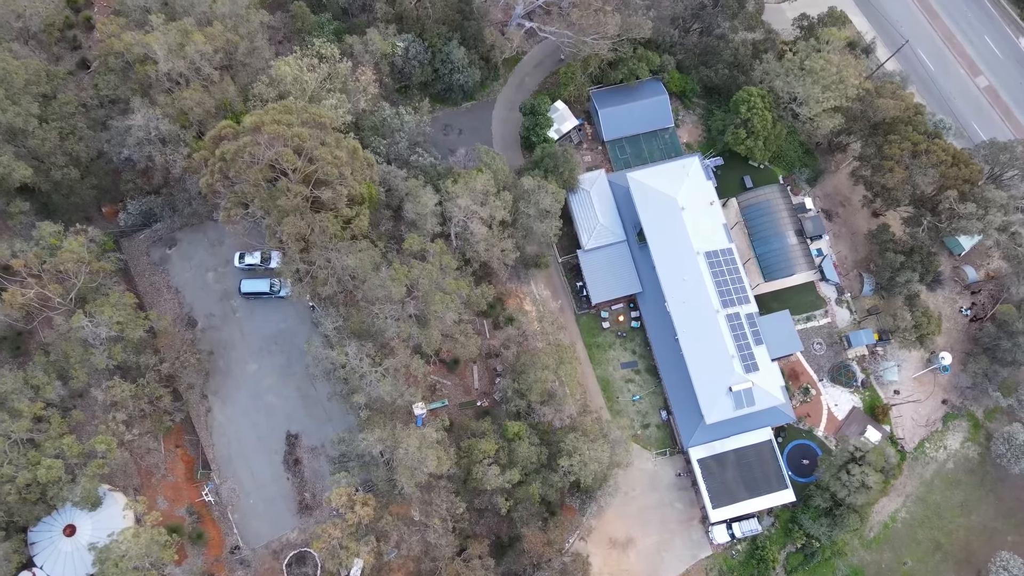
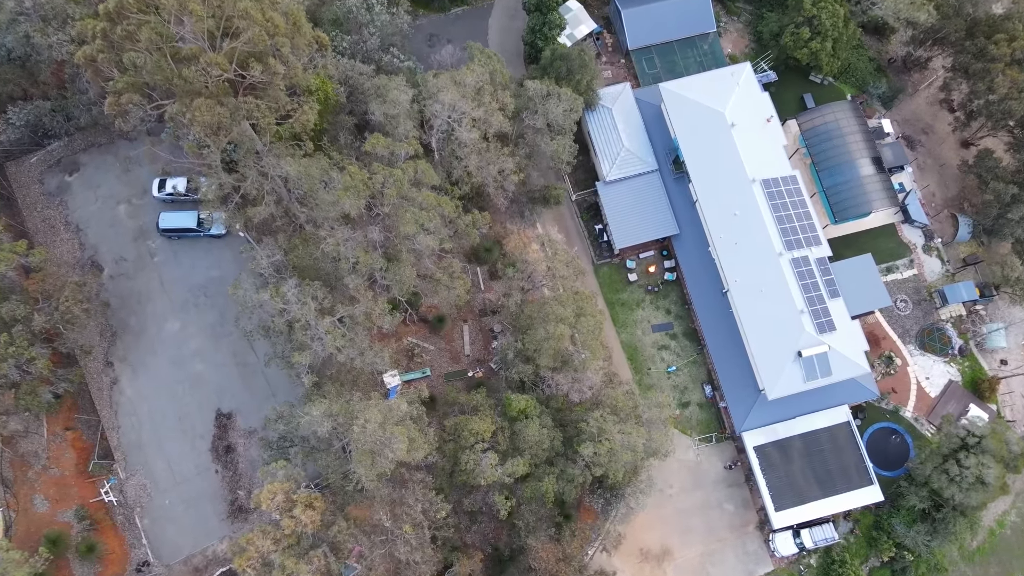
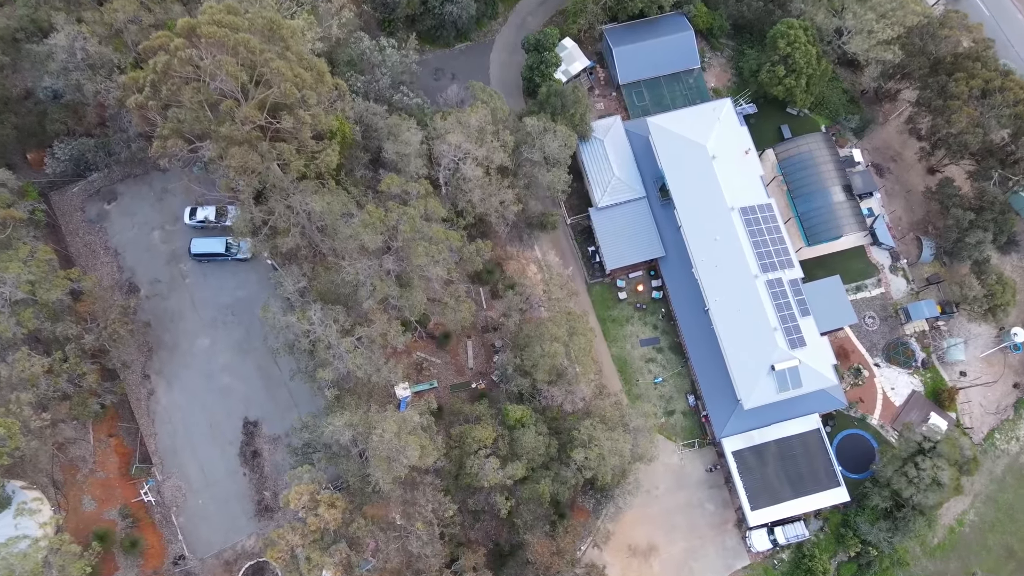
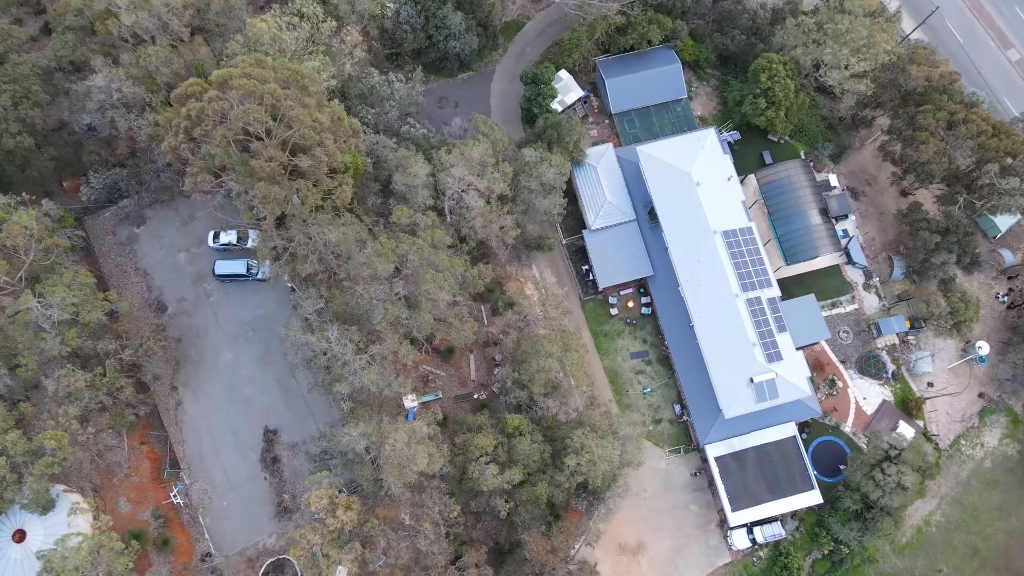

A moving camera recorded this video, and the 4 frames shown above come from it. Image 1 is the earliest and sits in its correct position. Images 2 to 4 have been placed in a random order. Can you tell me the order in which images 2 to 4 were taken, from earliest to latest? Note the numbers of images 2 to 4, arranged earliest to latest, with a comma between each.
4, 3, 2
